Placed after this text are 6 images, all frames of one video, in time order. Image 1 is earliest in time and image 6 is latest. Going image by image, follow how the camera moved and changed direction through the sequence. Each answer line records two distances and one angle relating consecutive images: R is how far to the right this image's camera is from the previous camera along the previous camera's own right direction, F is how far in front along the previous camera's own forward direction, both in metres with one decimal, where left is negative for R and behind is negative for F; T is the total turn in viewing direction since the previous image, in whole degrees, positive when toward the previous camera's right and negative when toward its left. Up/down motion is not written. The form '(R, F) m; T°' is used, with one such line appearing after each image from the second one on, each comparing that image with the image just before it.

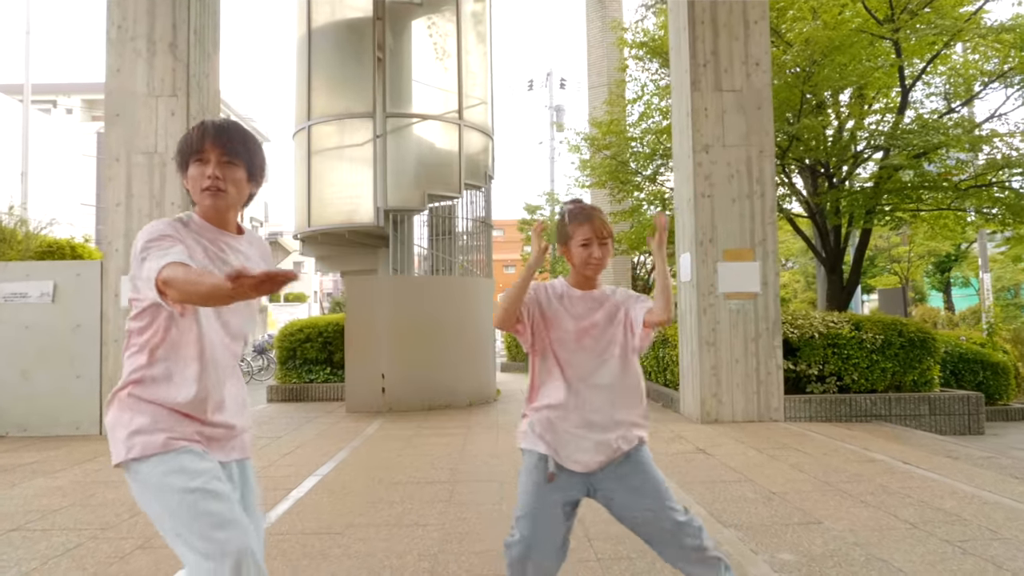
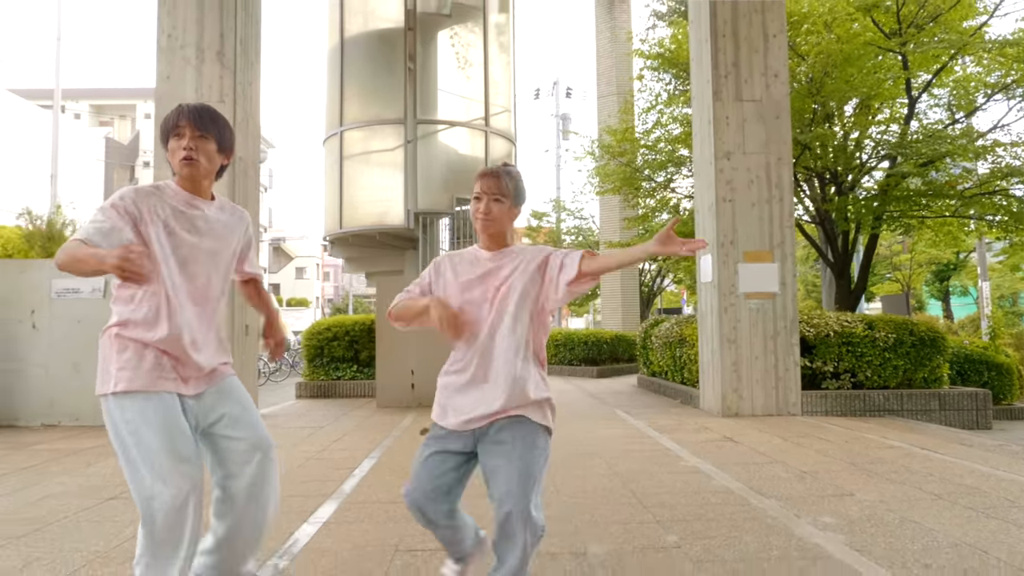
(-0.4, -0.4) m; 0°
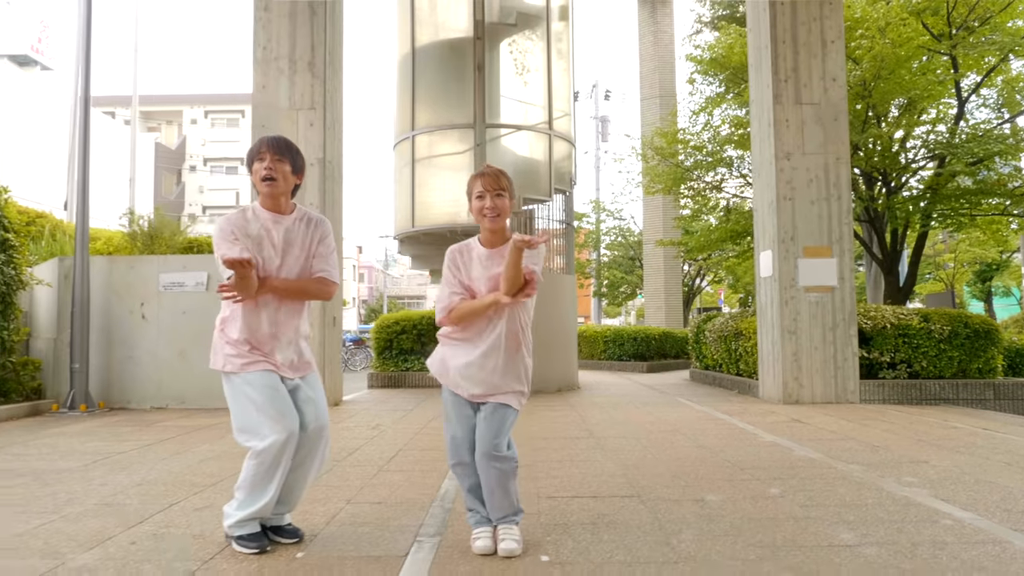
(-0.5, -0.6) m; -2°
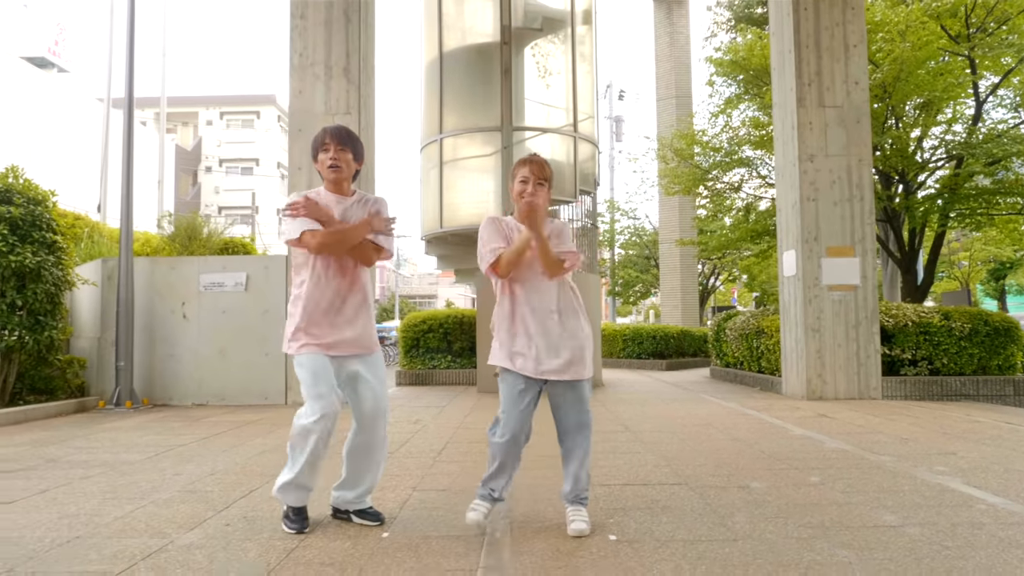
(-0.3, -0.3) m; -1°
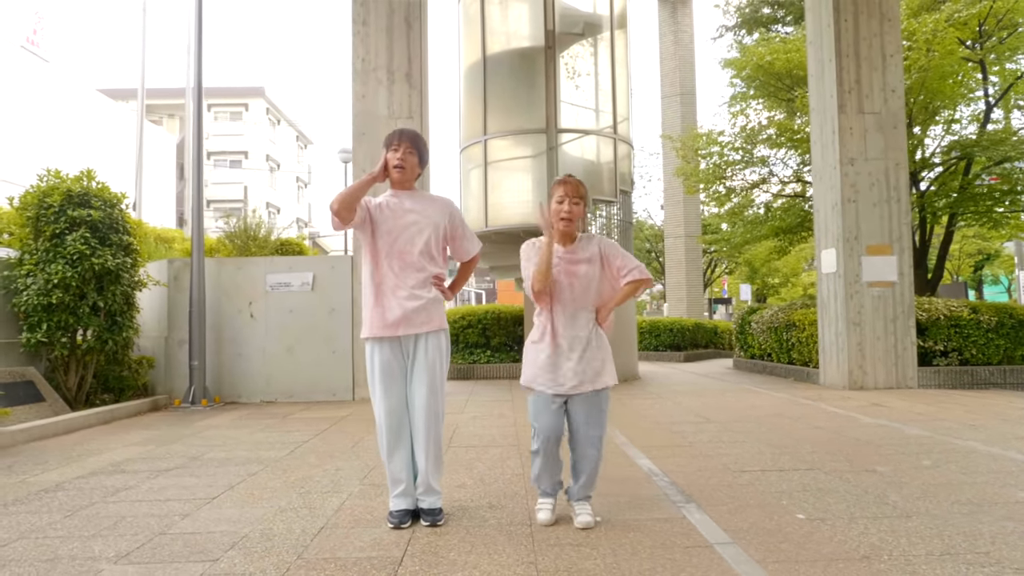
(-1.1, -0.4) m; +2°
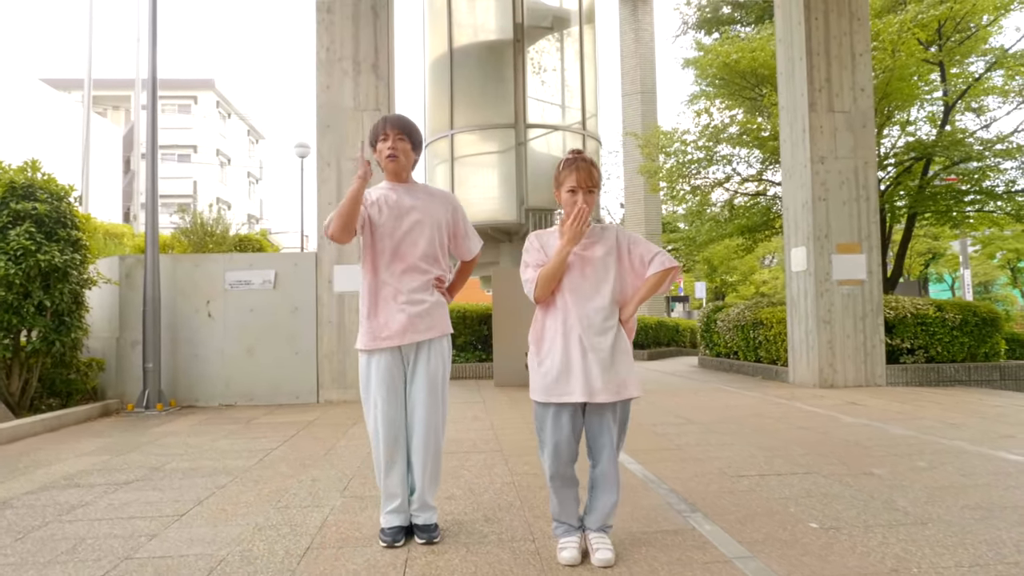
(-0.2, +0.2) m; +3°
